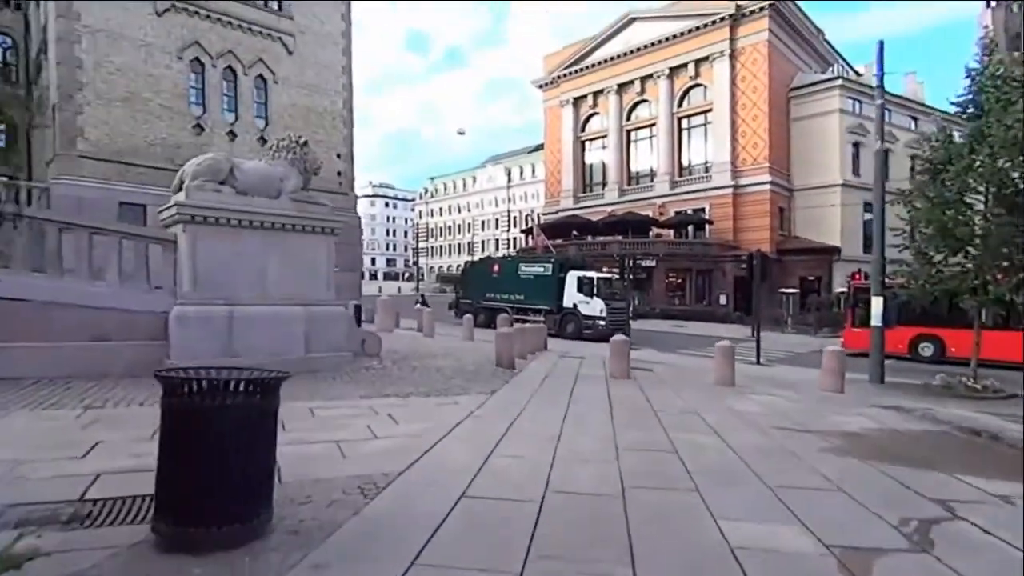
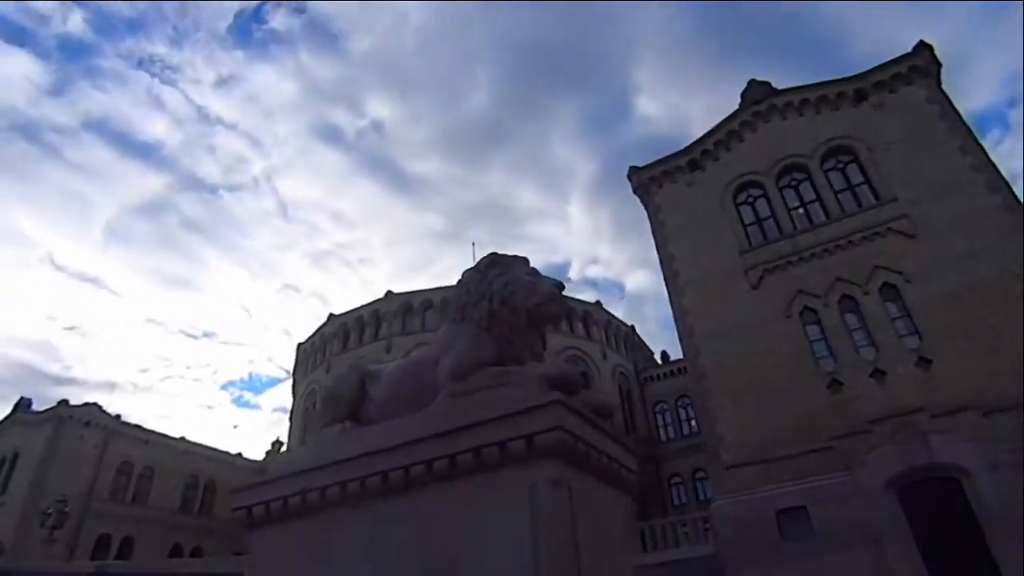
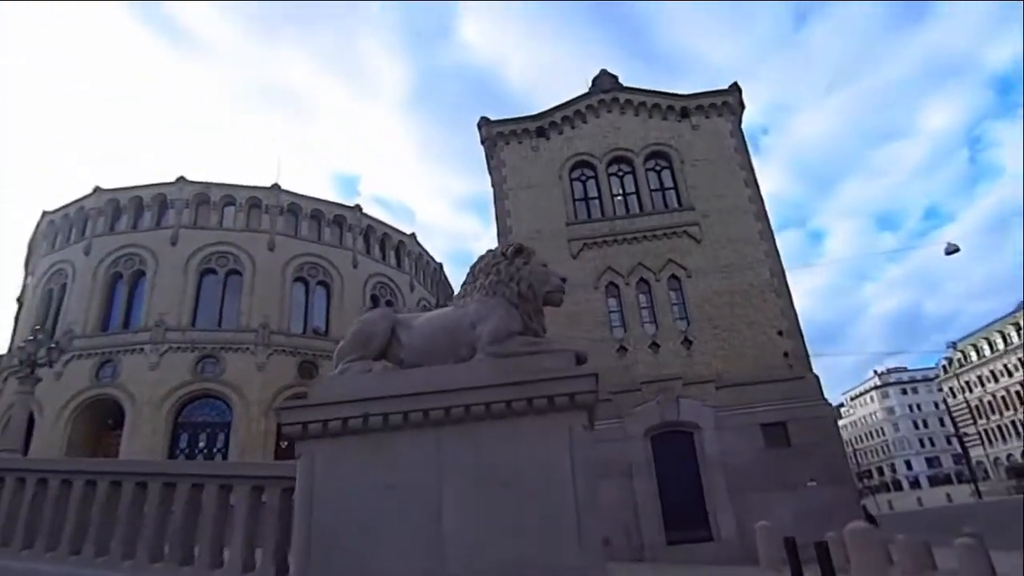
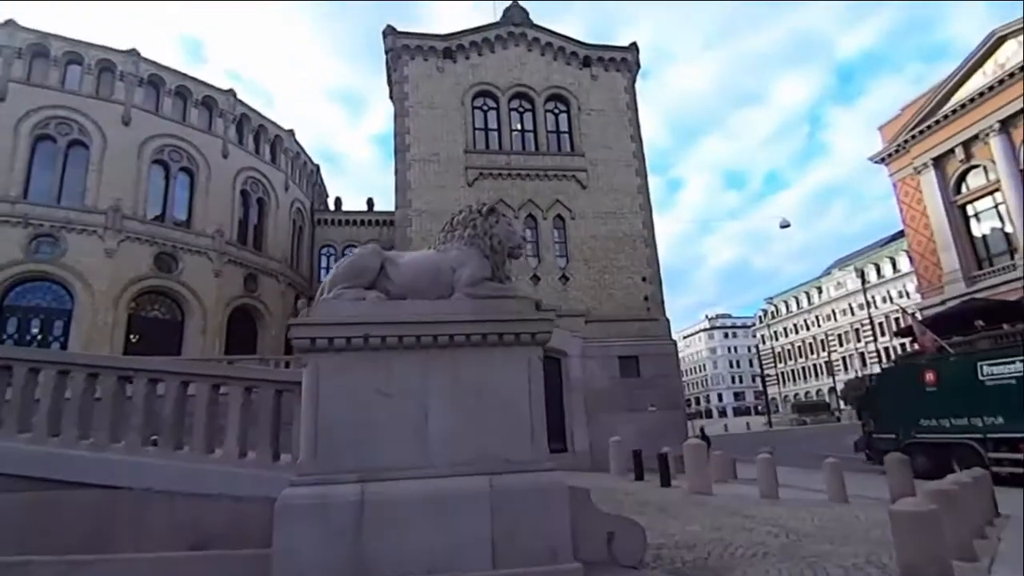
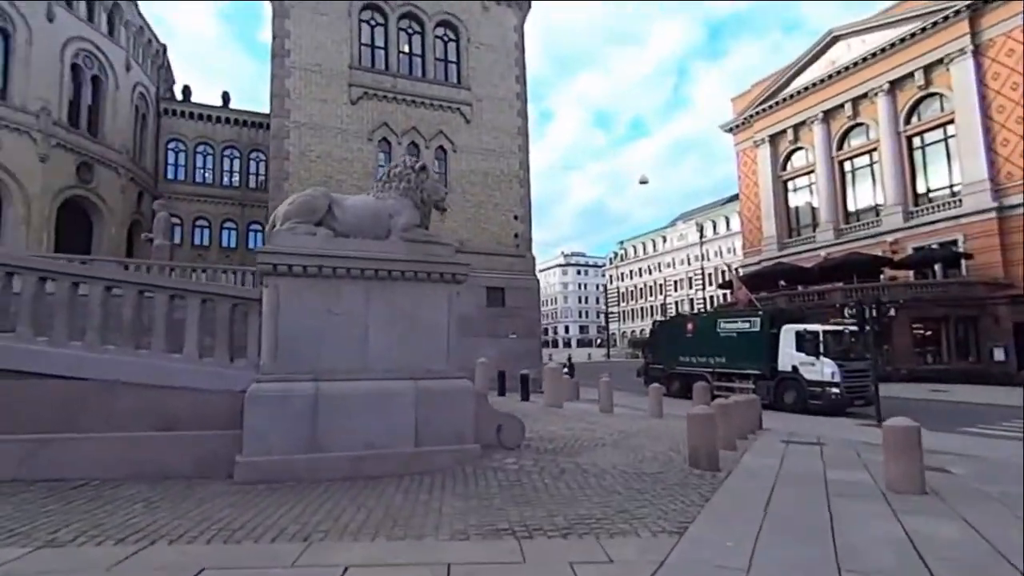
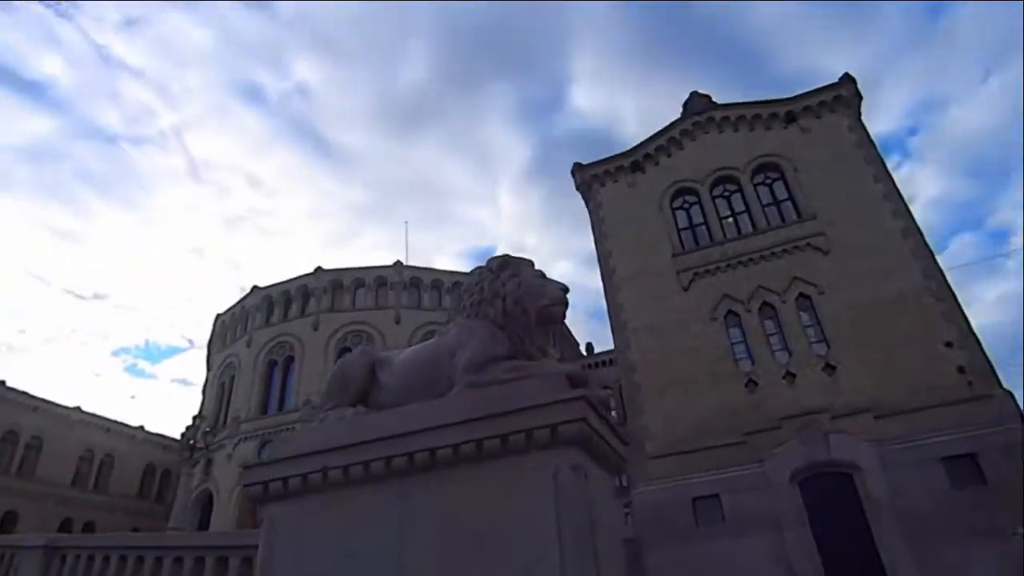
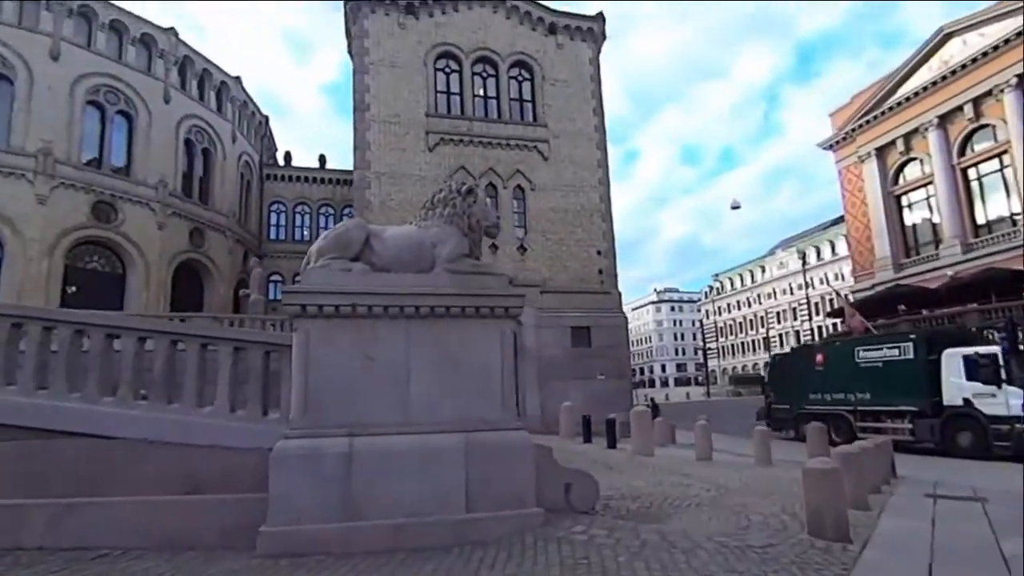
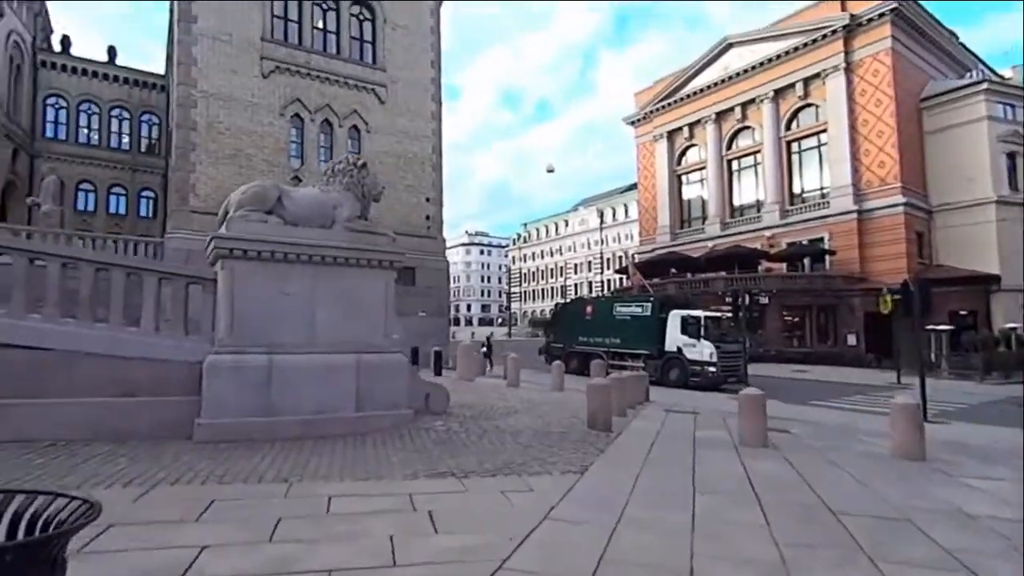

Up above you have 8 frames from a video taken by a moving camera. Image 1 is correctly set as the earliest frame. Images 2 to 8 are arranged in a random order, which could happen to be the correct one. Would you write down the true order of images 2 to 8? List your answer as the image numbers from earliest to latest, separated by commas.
8, 5, 7, 4, 3, 6, 2
